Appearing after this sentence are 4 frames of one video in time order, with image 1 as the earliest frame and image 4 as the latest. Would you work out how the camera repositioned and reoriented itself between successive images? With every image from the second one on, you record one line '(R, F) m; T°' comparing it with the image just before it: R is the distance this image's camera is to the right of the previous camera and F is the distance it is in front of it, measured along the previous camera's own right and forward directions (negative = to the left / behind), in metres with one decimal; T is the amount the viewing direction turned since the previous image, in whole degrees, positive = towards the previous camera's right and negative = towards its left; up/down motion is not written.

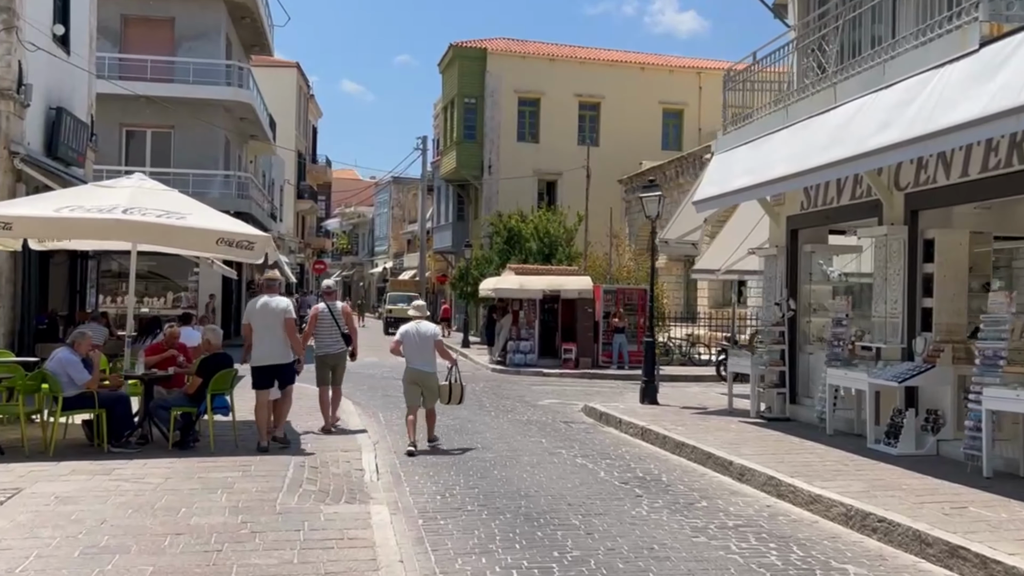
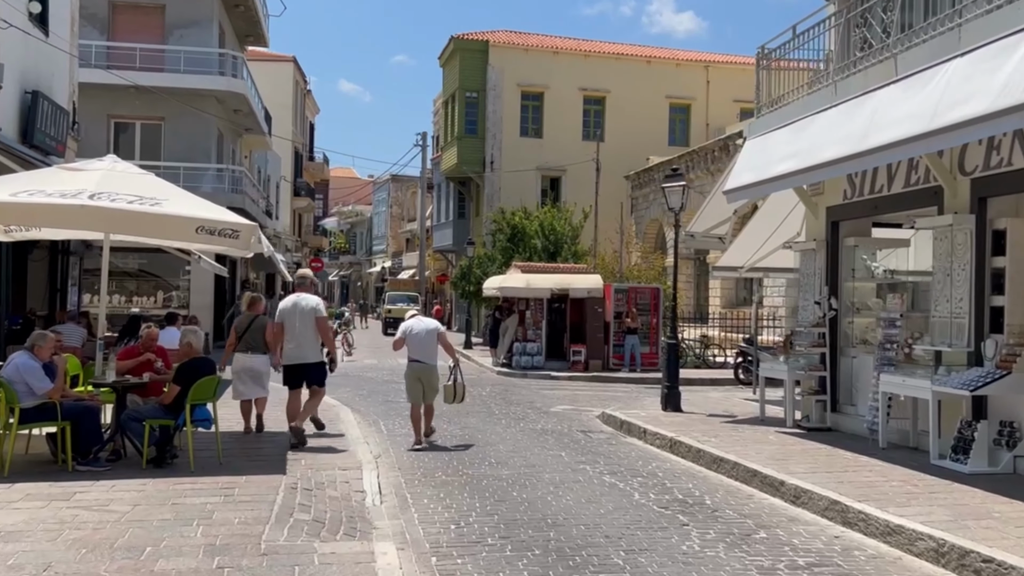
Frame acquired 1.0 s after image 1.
(-0.2, +1.2) m; 0°
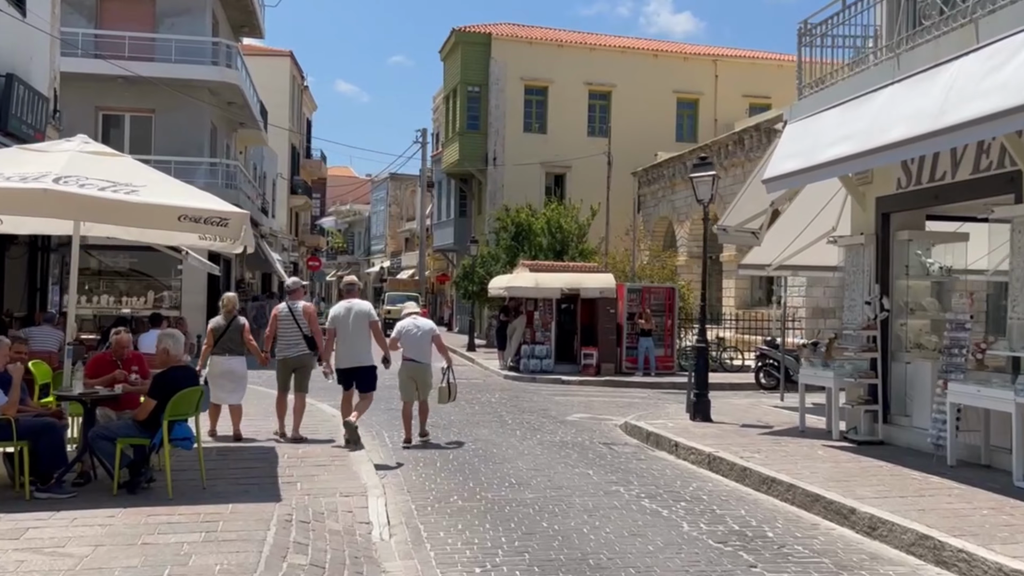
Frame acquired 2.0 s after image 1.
(-0.2, +1.1) m; 0°
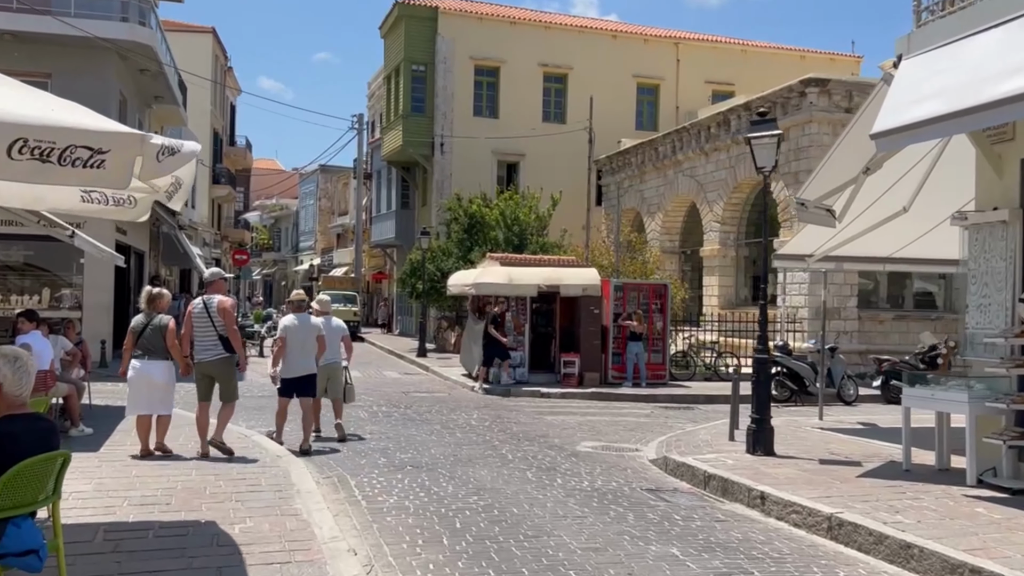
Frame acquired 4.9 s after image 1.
(-0.8, +3.2) m; +5°
